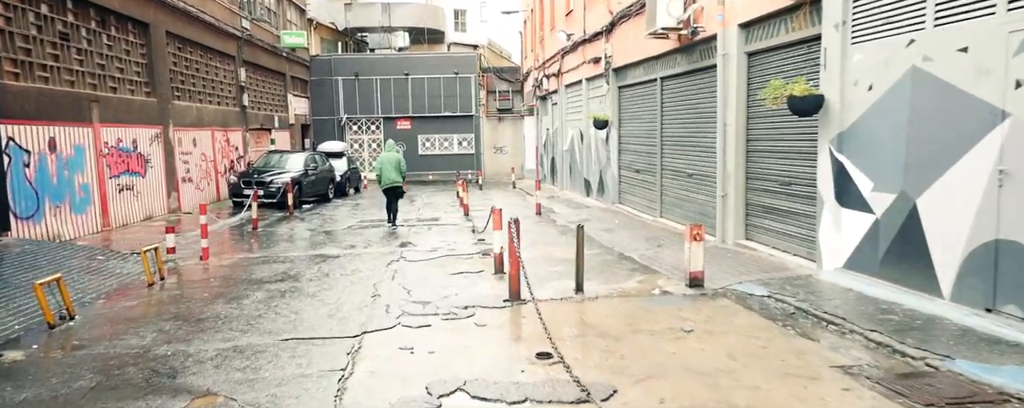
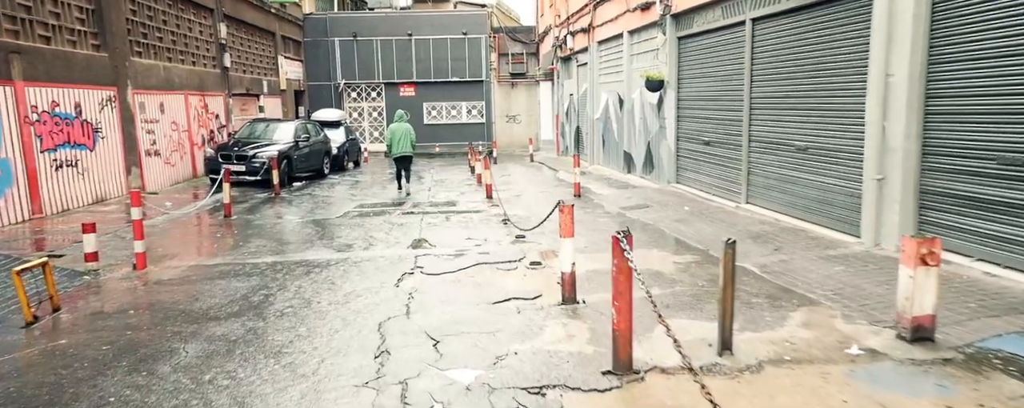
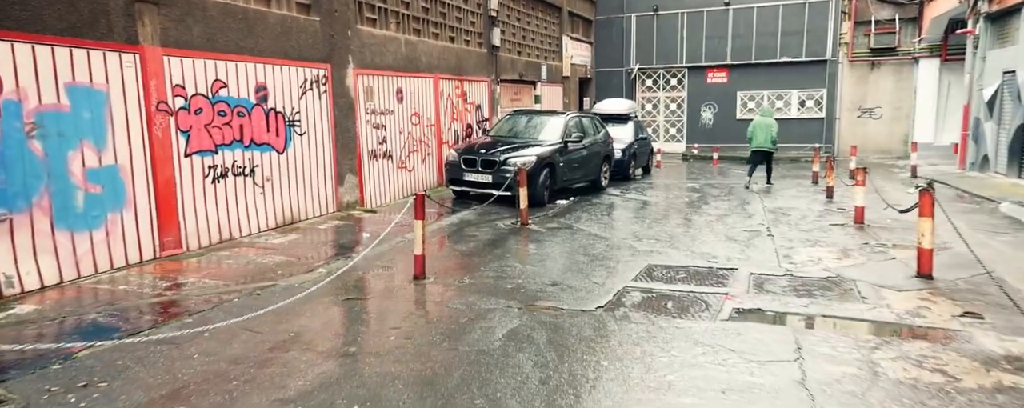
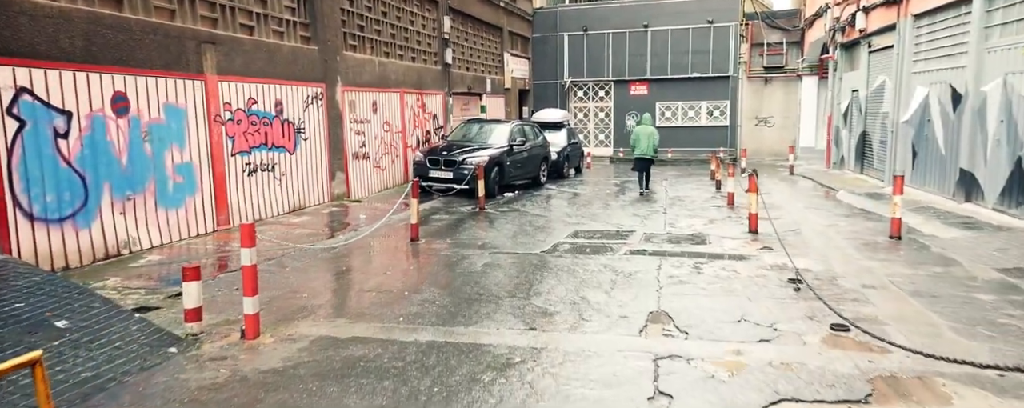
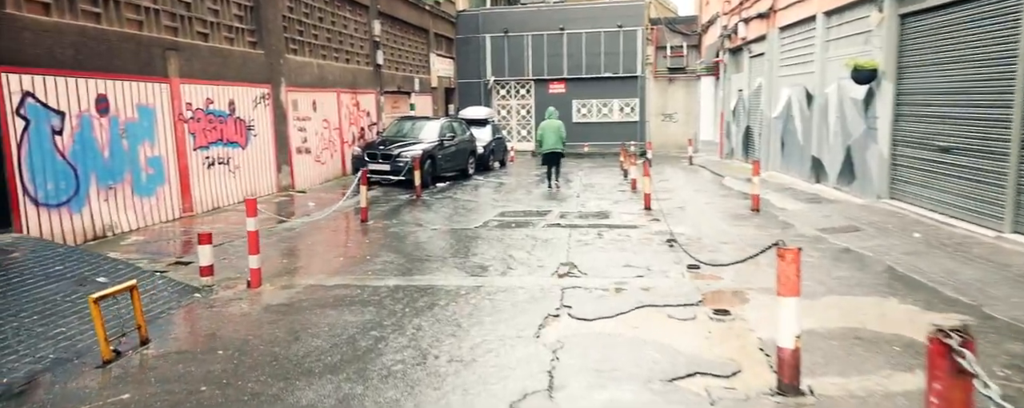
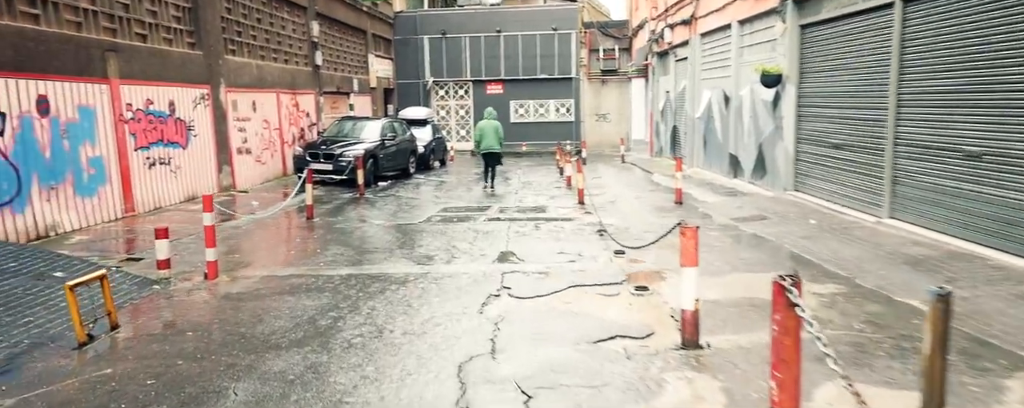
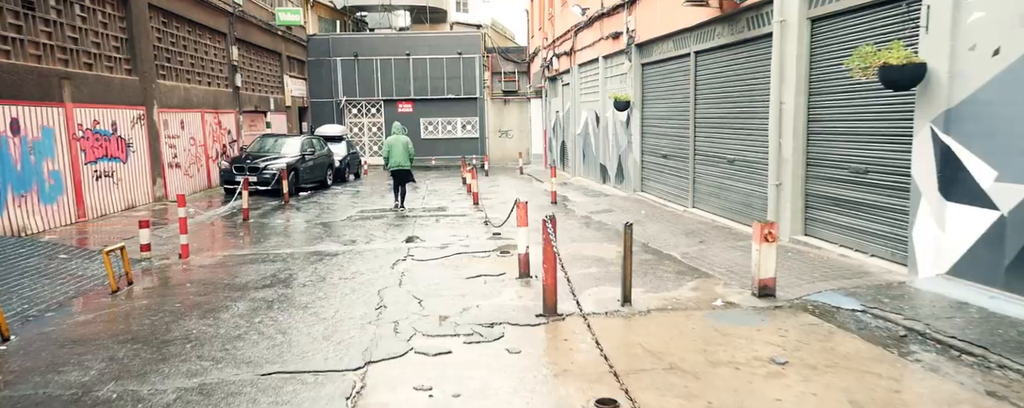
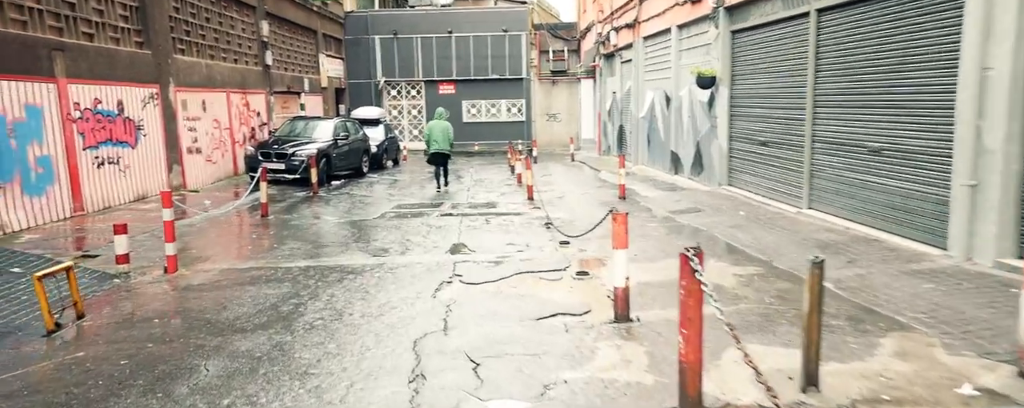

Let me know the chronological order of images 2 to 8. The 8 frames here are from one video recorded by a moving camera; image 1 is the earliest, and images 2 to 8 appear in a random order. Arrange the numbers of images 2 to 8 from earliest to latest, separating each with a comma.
7, 2, 8, 6, 5, 4, 3
